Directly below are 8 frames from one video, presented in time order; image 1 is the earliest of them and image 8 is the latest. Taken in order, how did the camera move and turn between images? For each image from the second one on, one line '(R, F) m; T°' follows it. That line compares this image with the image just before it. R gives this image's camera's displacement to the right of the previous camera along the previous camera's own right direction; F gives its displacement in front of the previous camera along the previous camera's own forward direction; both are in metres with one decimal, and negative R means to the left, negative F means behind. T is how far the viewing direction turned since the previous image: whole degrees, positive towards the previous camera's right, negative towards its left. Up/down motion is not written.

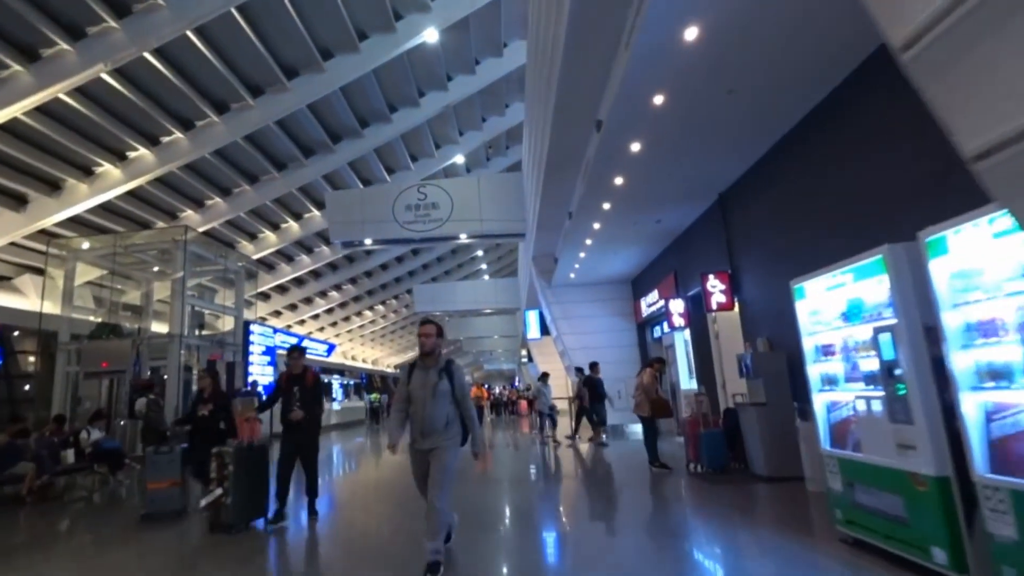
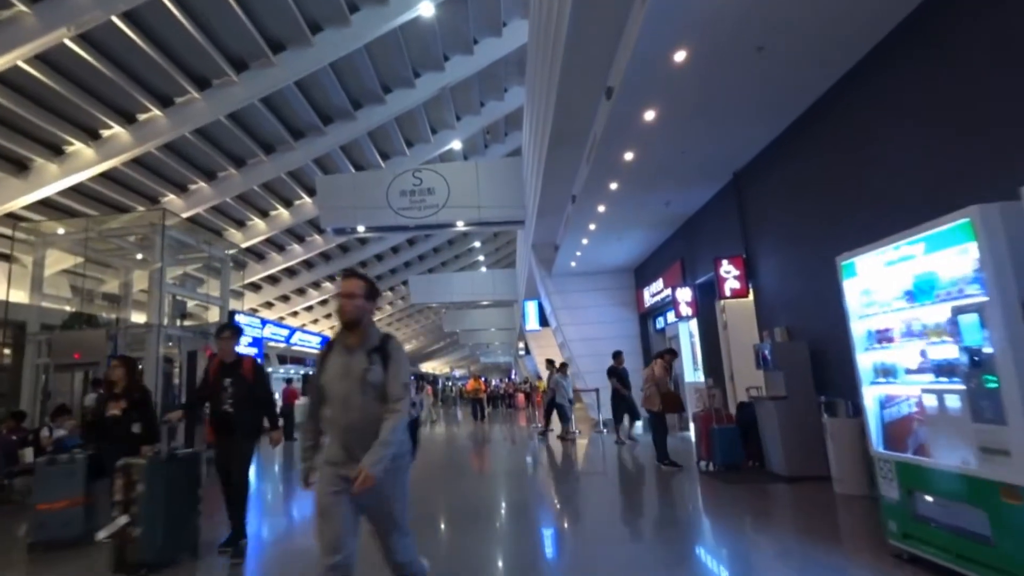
(0.0, +0.4) m; 0°
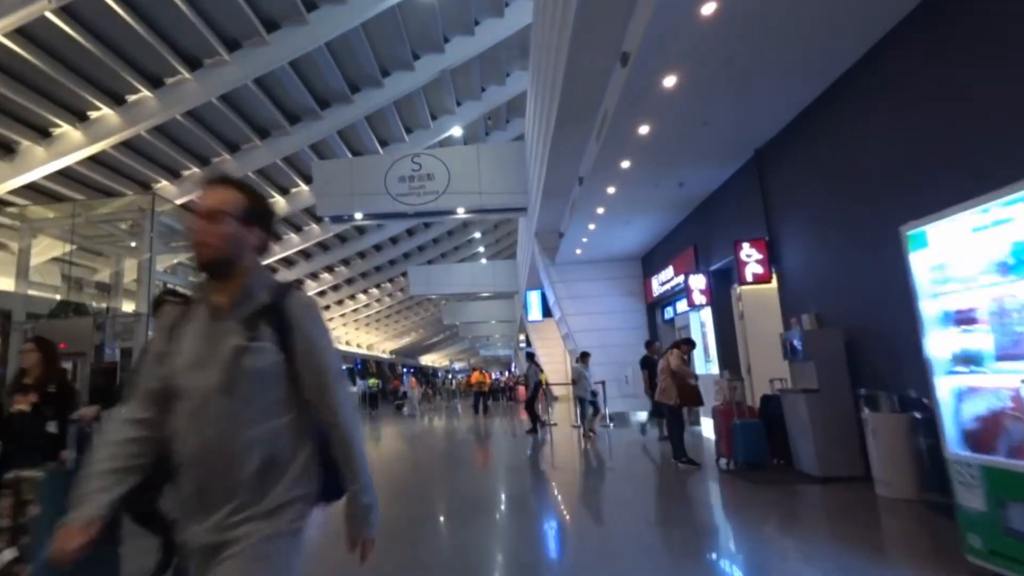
(-0.1, +0.4) m; 0°
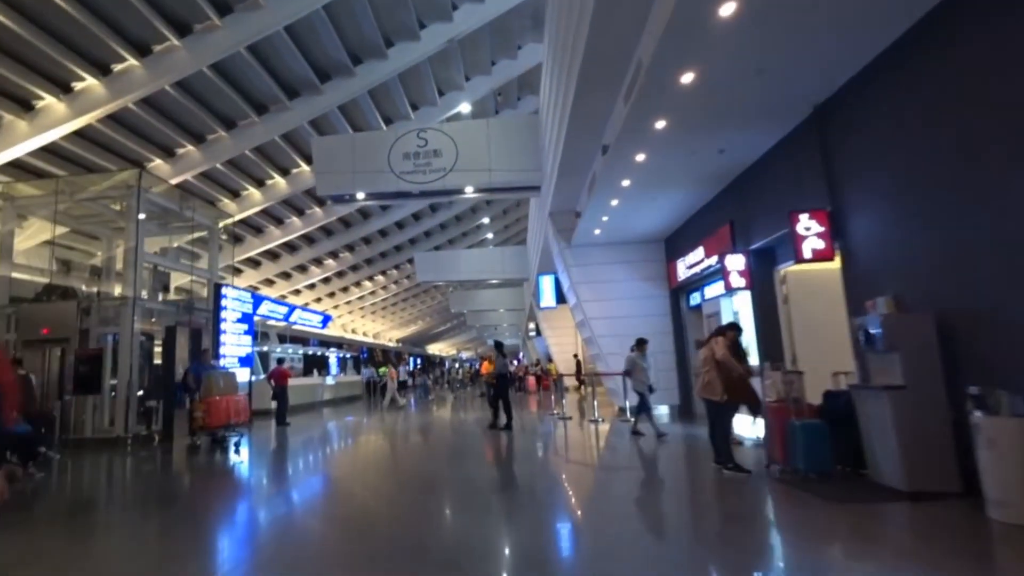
(-0.1, +0.7) m; -1°
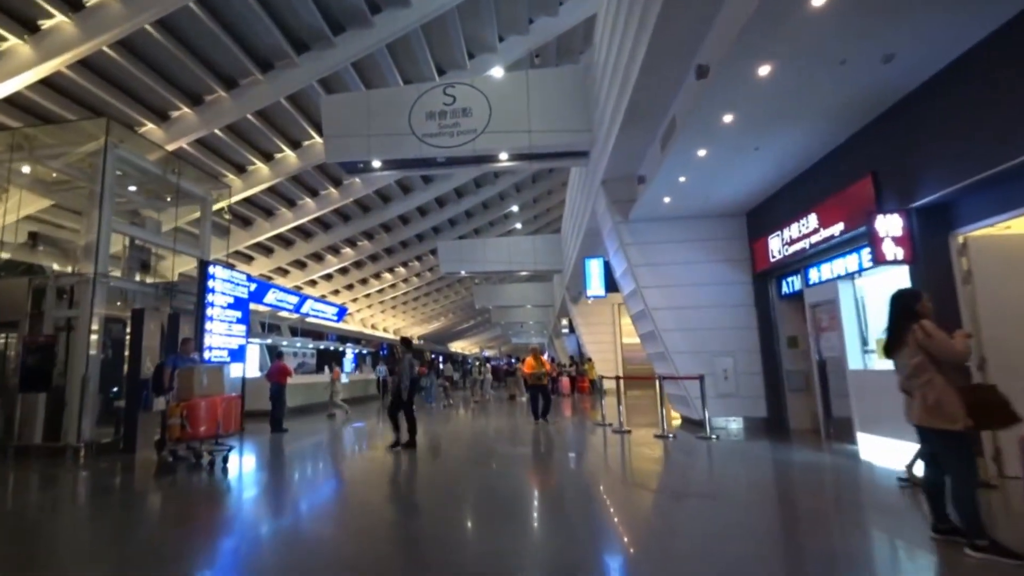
(-0.3, +1.6) m; -2°
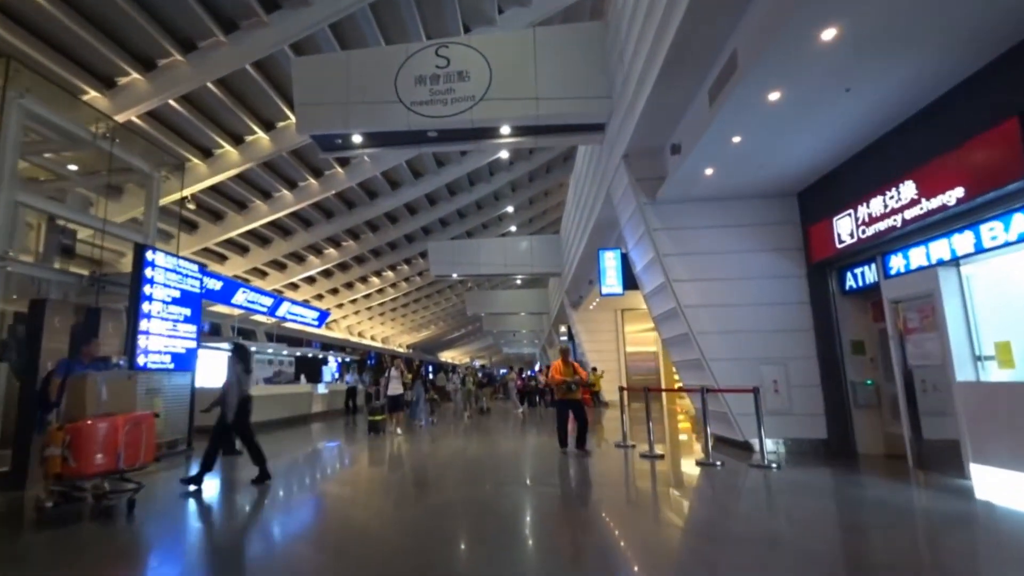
(-0.2, +1.3) m; +1°
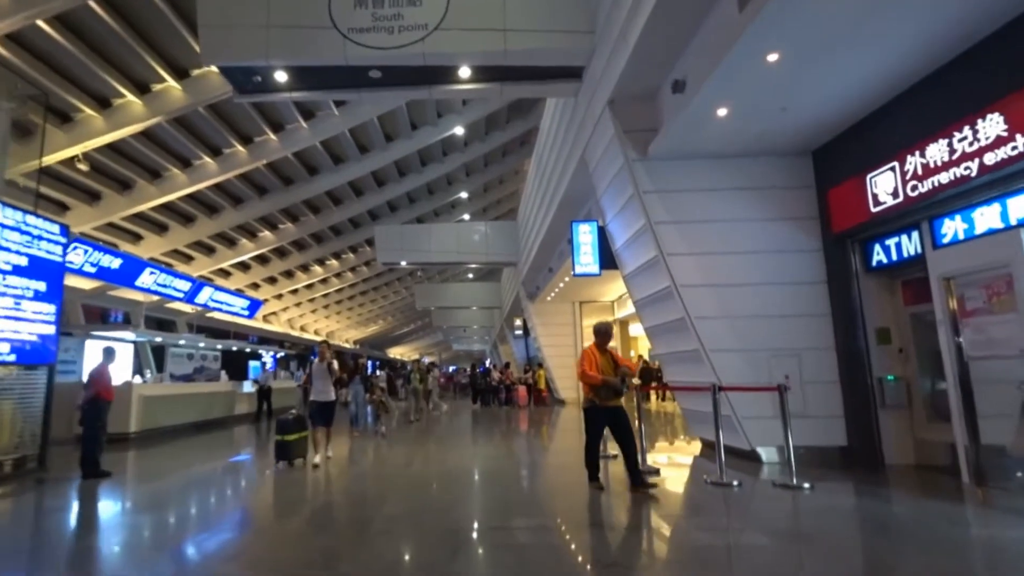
(-0.1, +1.3) m; +5°
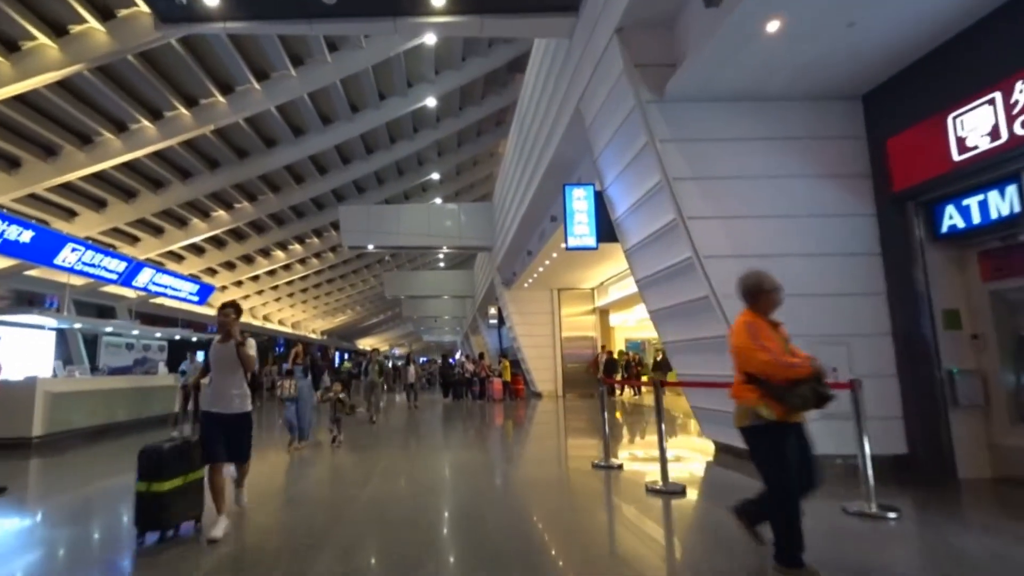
(-0.1, +1.1) m; +3°
